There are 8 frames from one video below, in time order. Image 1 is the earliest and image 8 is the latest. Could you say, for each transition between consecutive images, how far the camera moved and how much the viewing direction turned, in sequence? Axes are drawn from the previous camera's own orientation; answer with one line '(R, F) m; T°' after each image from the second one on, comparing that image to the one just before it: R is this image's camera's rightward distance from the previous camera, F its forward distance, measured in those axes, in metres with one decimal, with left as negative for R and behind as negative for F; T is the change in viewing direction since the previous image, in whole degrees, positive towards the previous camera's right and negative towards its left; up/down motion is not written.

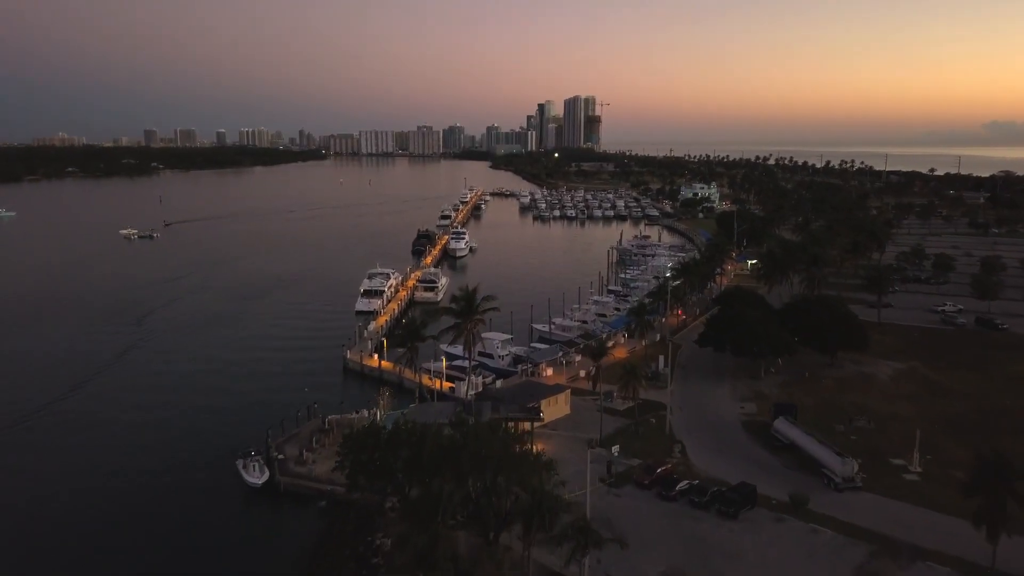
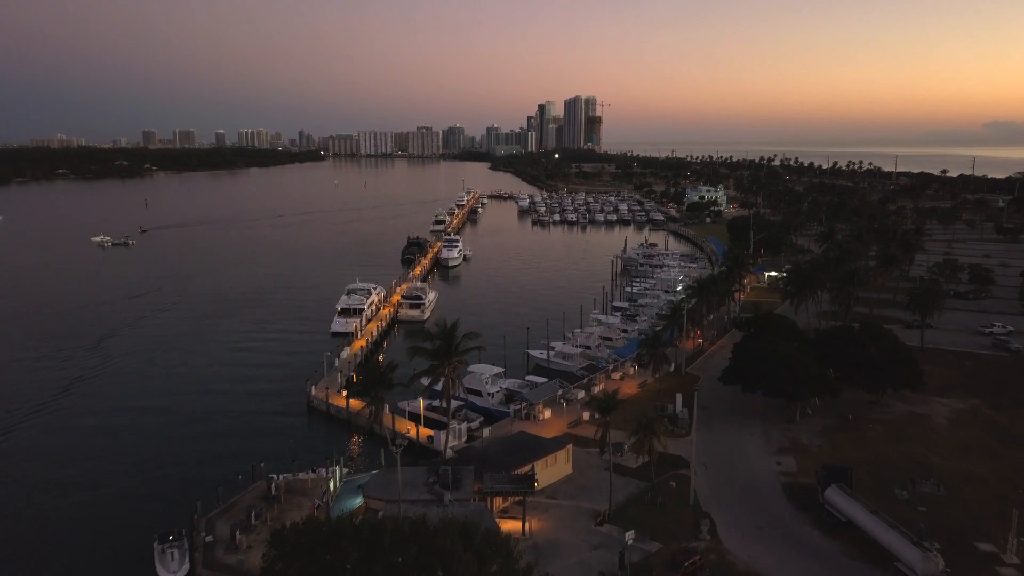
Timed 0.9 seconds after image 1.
(+0.2, +5.3) m; 0°
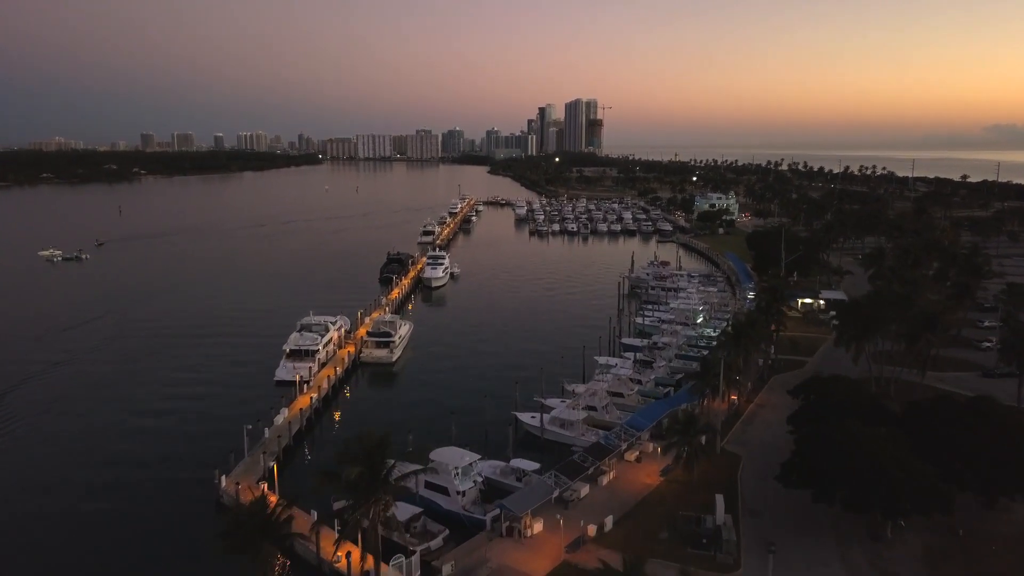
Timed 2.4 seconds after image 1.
(+0.4, +8.4) m; 0°
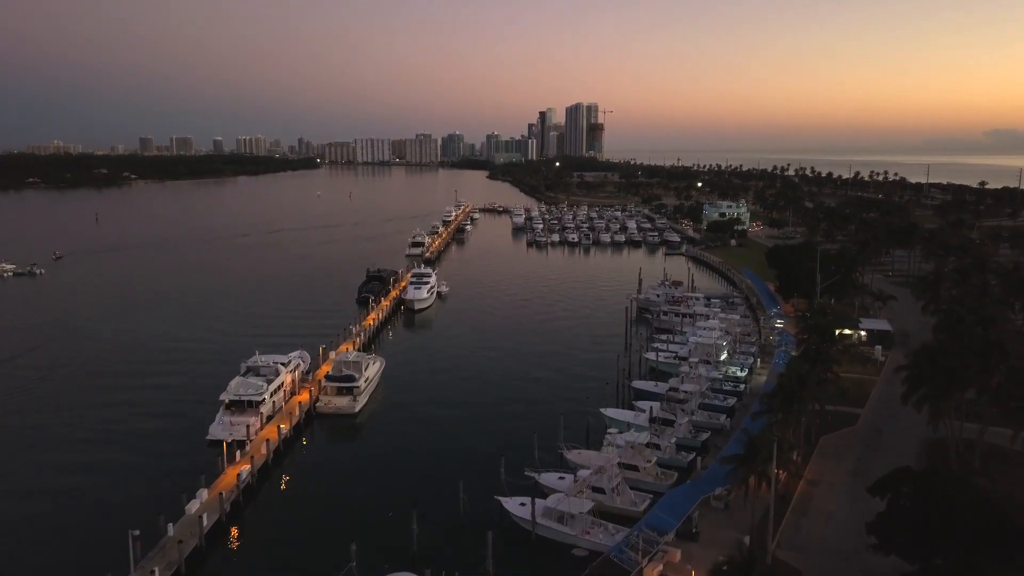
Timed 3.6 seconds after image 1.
(+0.3, +6.8) m; 0°
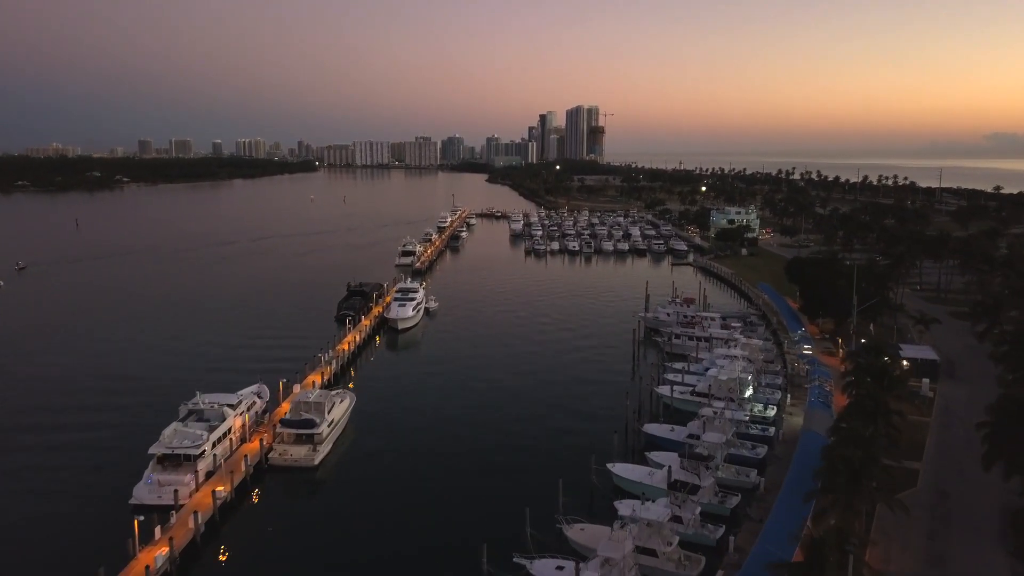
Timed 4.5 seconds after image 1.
(+0.2, +5.2) m; 0°
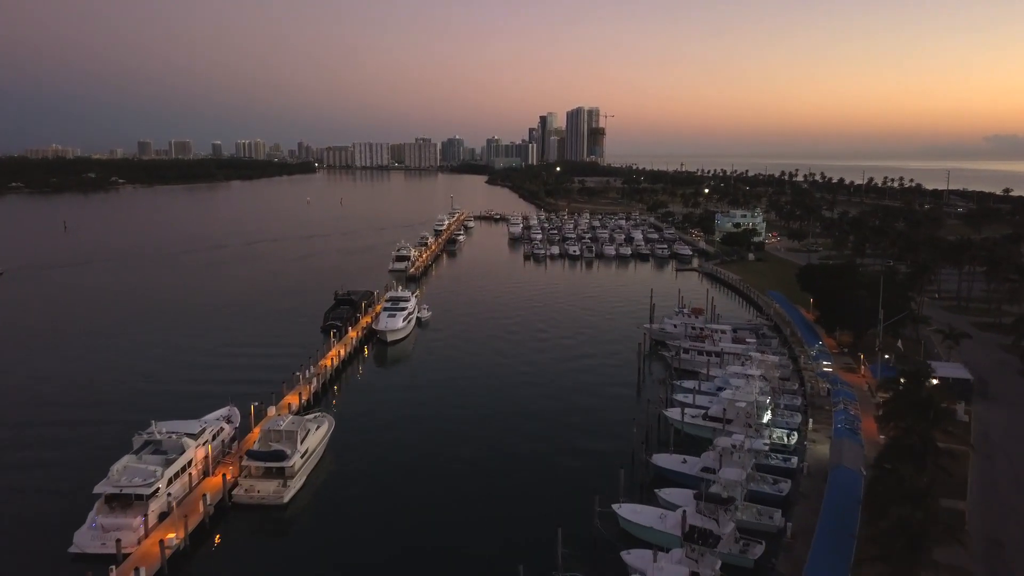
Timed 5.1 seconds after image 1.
(+0.1, +3.0) m; 0°
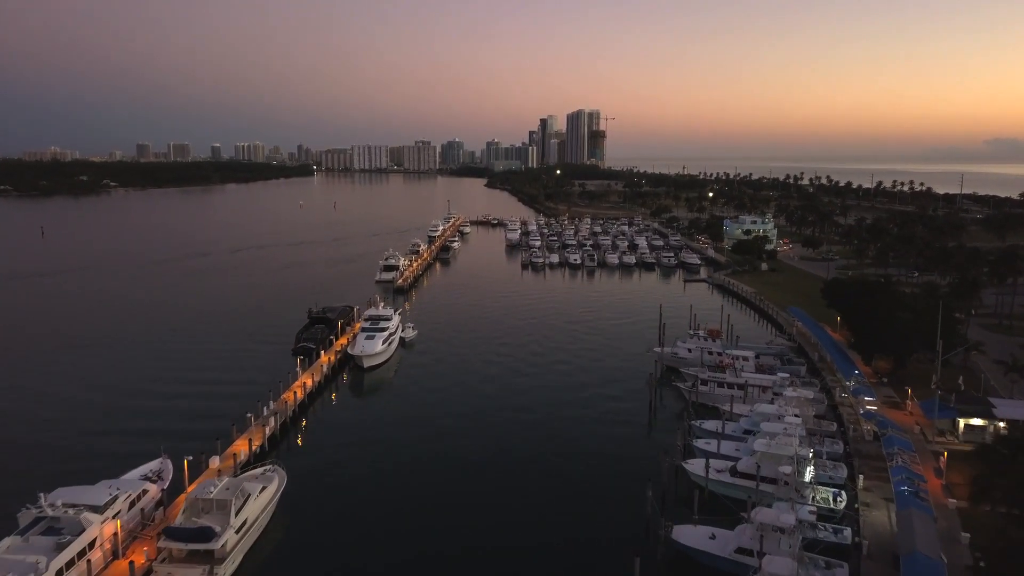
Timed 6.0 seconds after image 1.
(+0.2, +5.1) m; 0°
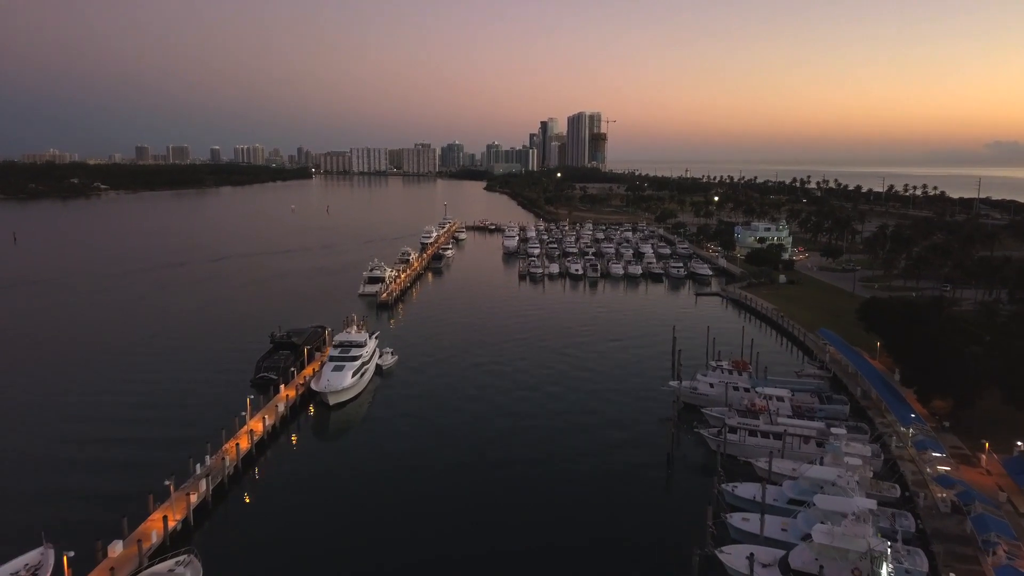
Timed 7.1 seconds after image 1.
(+0.3, +5.8) m; 0°
